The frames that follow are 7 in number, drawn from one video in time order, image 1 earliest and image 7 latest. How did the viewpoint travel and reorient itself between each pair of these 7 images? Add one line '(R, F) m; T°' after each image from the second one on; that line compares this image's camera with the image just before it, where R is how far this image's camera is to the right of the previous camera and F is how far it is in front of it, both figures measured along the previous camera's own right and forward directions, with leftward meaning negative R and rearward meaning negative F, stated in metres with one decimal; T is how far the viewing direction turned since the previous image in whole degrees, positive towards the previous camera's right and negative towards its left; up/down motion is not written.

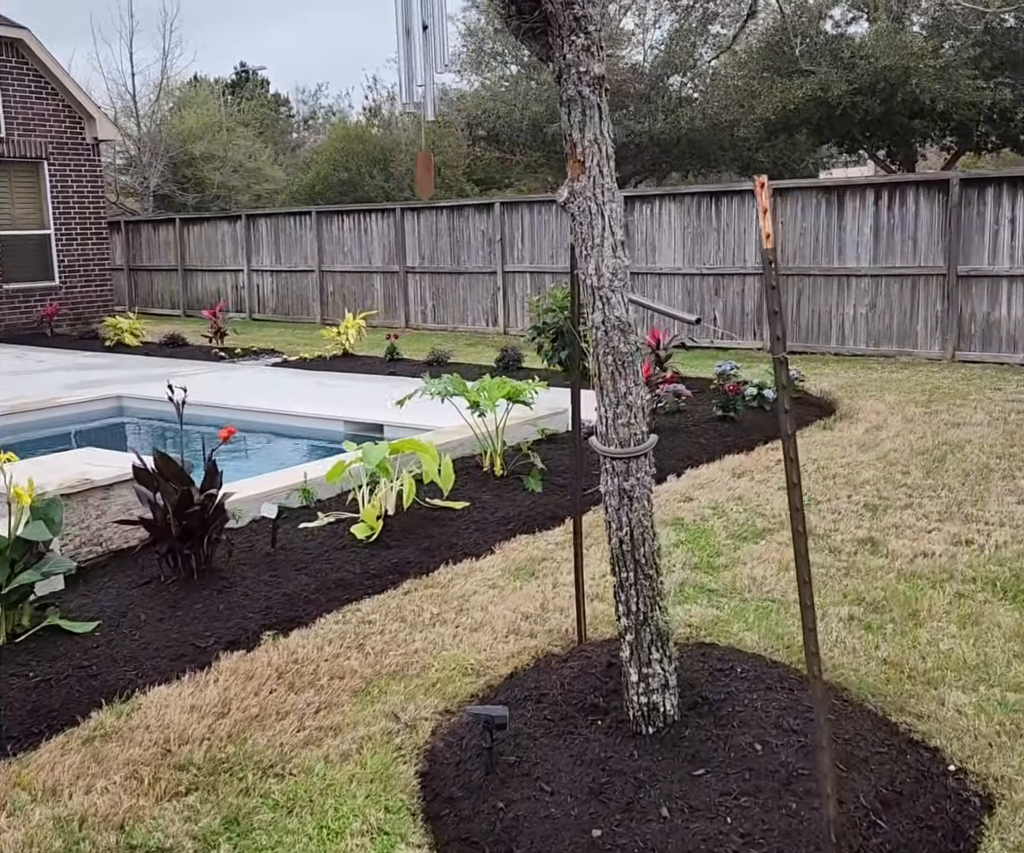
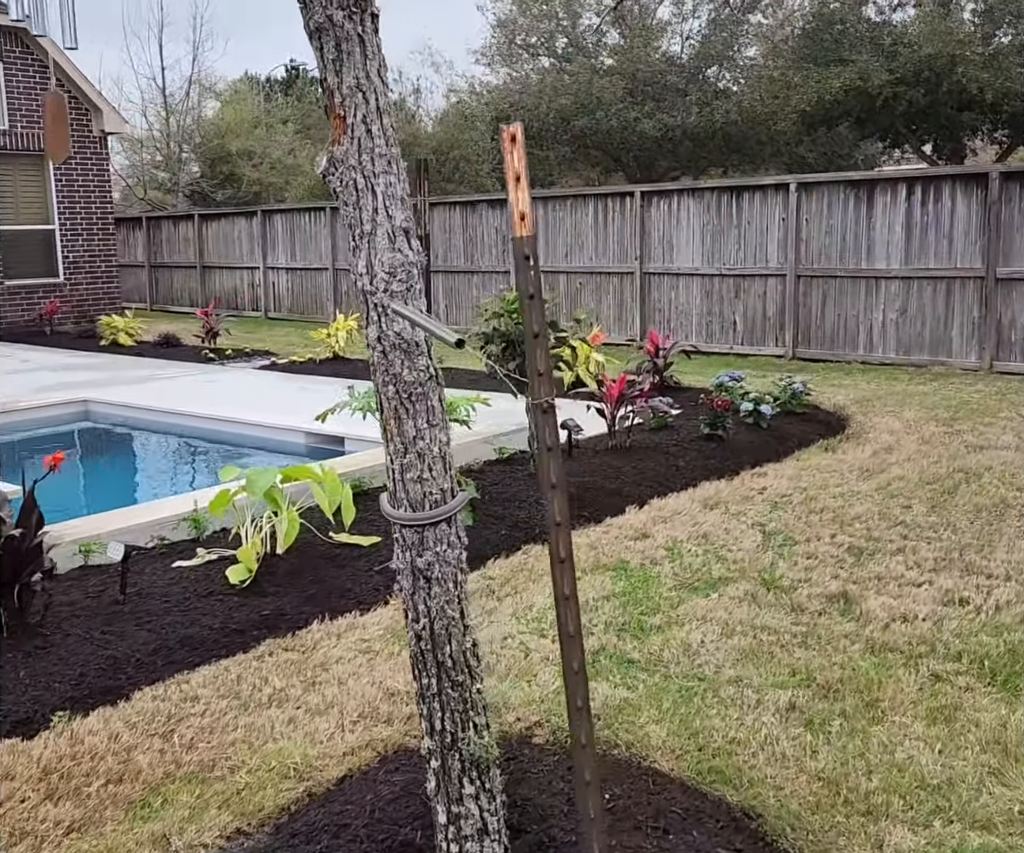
(+0.5, +0.7) m; -3°
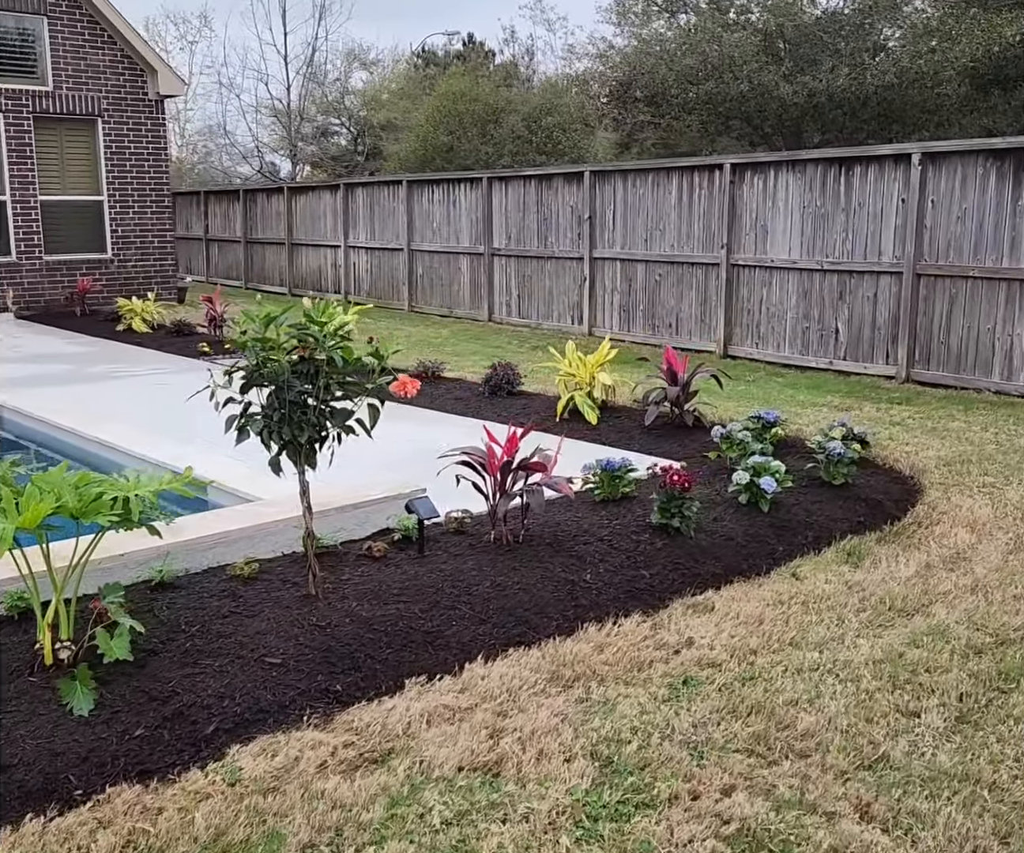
(+1.3, +2.2) m; -10°
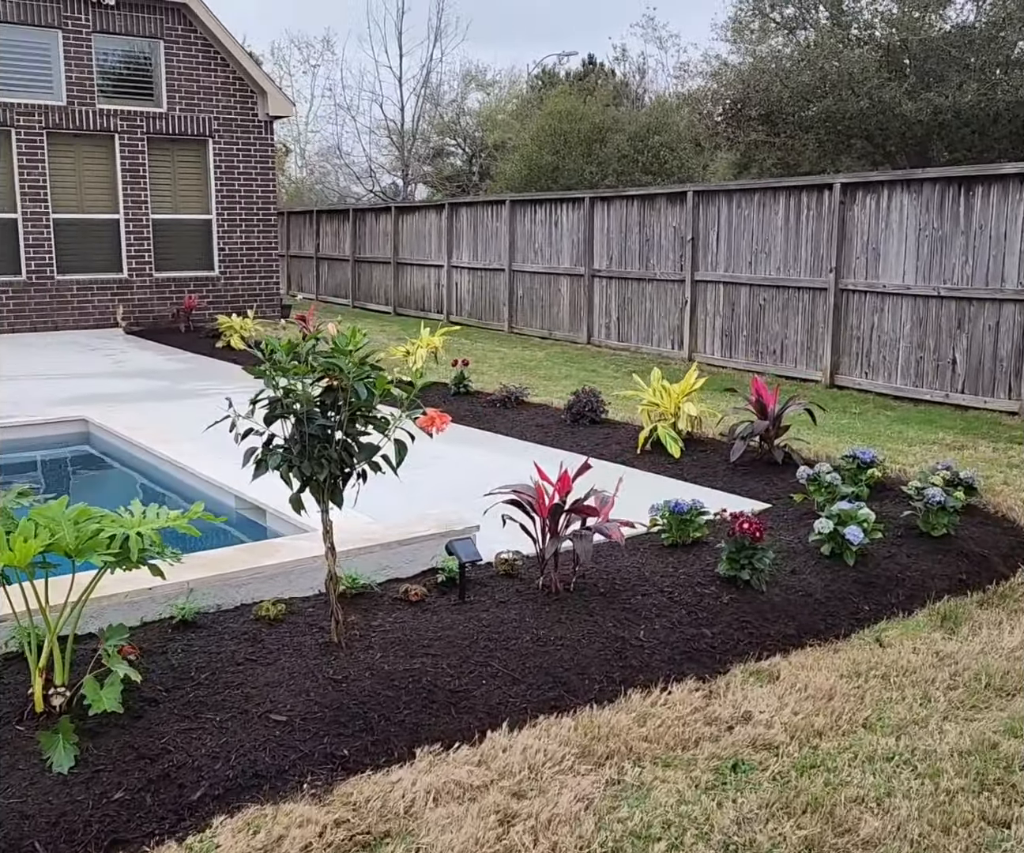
(+0.2, +0.3) m; -6°
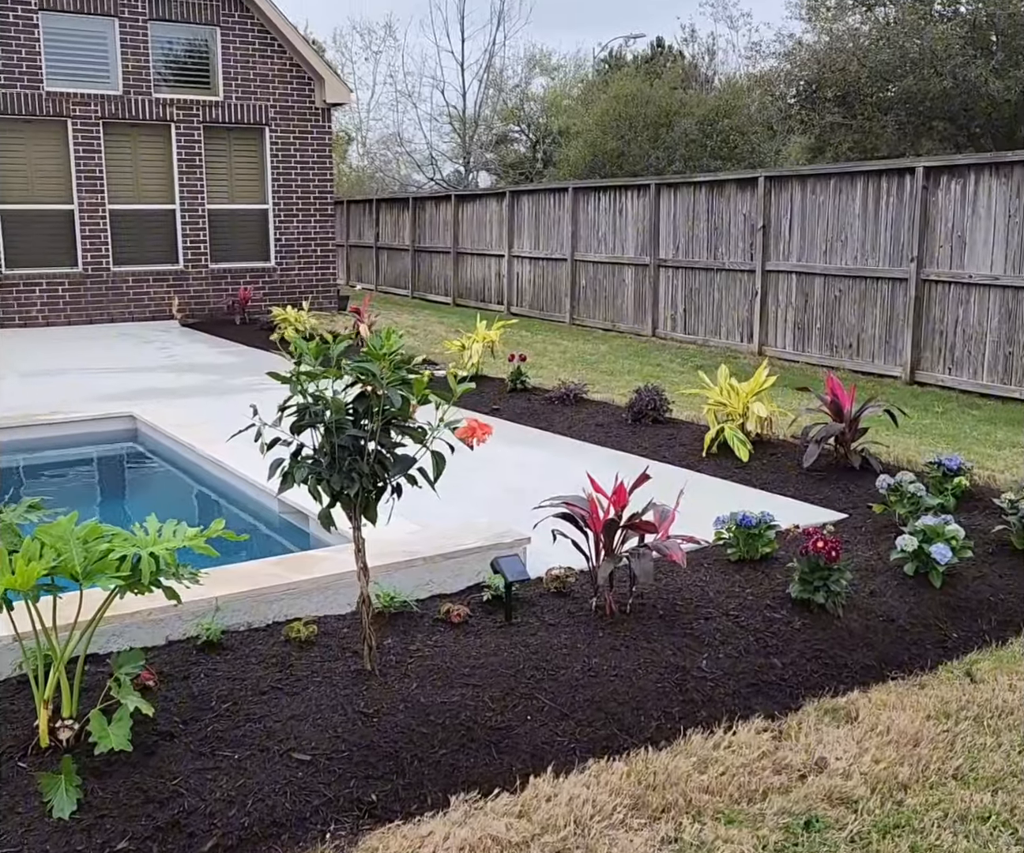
(0.0, +0.3) m; -4°
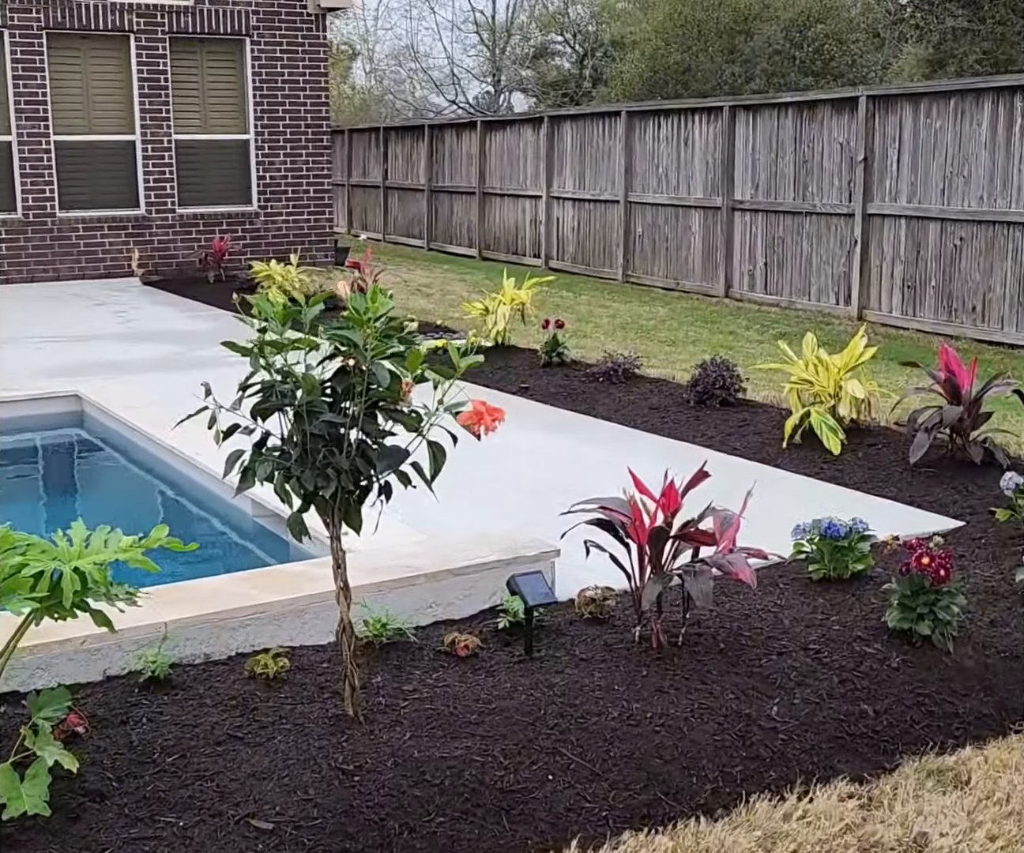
(+0.1, +0.6) m; -5°
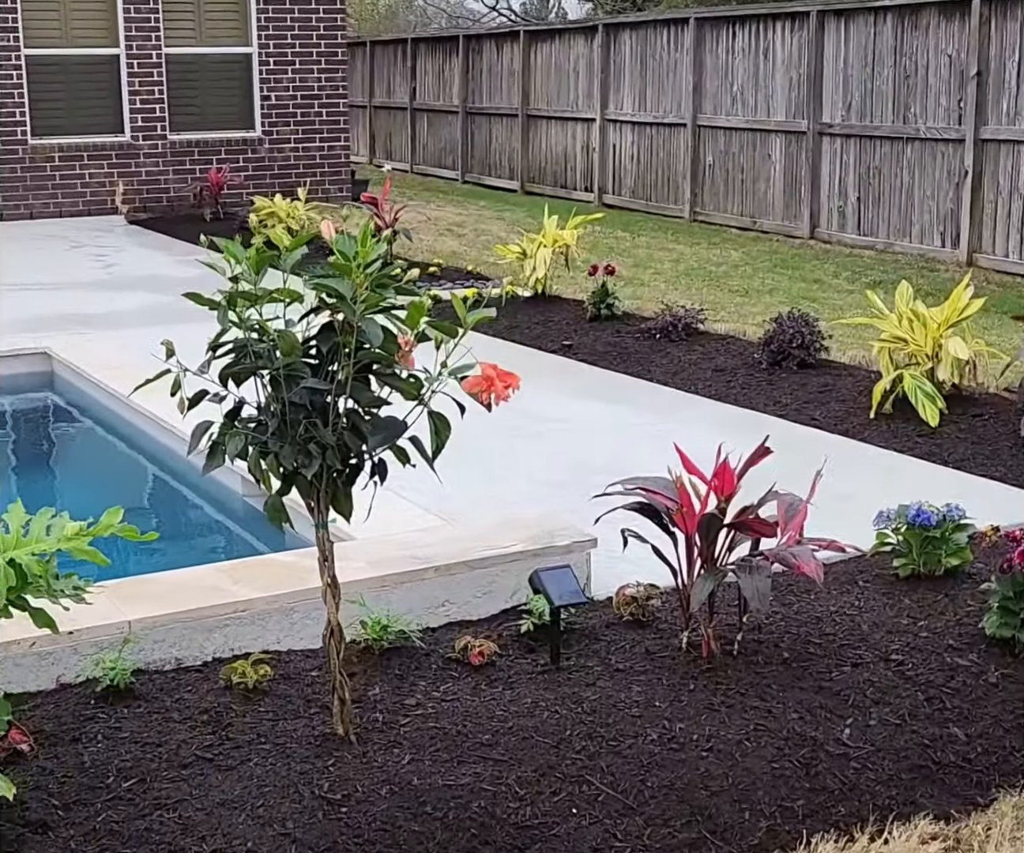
(+0.1, +0.4) m; -5°
